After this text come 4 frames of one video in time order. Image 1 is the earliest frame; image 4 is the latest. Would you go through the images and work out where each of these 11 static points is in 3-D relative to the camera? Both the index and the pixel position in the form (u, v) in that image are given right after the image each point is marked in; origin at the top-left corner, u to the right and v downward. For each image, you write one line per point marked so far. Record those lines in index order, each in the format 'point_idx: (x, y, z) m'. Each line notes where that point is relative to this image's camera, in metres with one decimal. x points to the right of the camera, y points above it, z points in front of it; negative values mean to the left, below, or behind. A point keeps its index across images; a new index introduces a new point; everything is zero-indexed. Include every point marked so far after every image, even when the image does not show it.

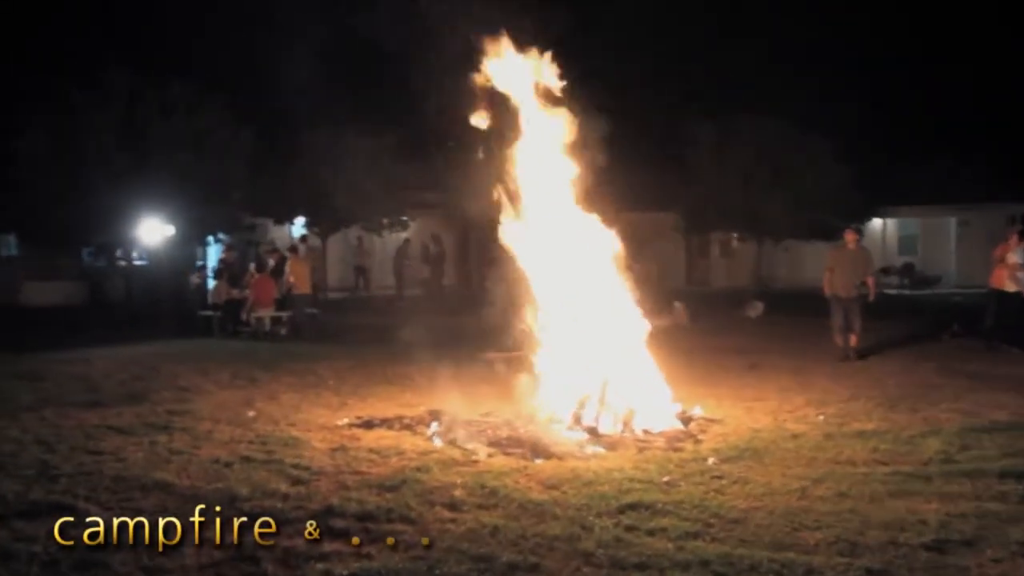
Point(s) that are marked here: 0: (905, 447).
0: (+2.8, -1.2, +8.6) m
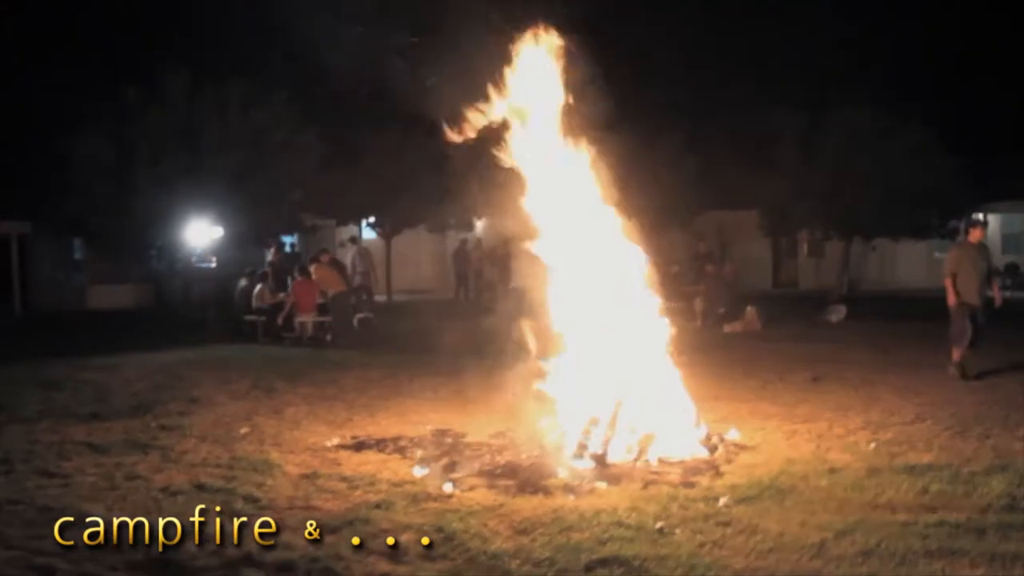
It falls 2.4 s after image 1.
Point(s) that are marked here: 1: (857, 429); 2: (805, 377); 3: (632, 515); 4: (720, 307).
0: (+2.6, -1.2, +6.9) m
1: (+2.6, -1.1, +9.1) m
2: (+3.0, -0.9, +12.4) m
3: (+0.7, -1.3, +6.9) m
4: (+3.2, -0.3, +18.3) m
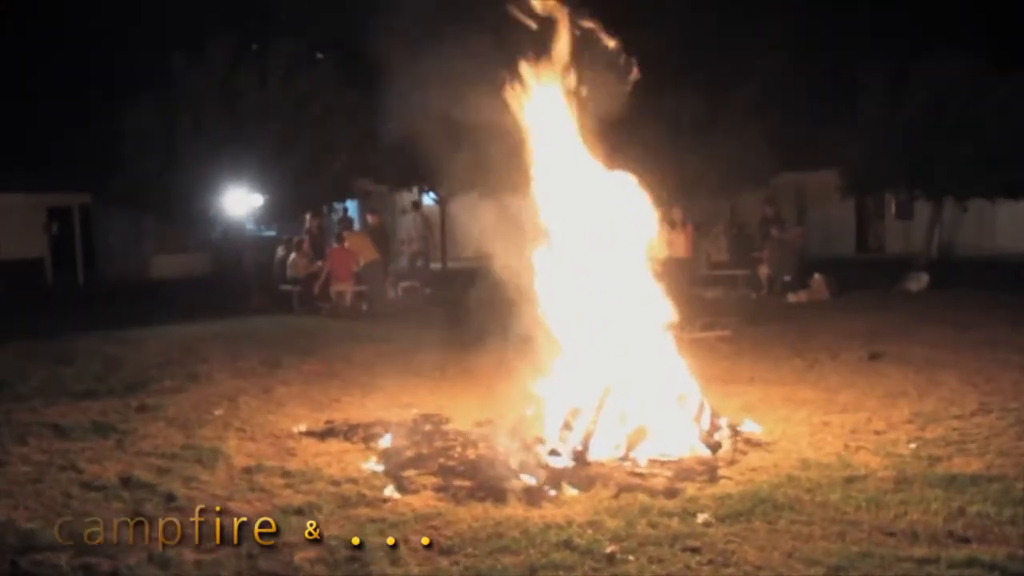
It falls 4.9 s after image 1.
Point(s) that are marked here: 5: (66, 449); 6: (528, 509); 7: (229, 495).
0: (+2.3, -1.0, +5.4) m
1: (+2.5, -0.9, +7.6) m
2: (+3.2, -0.6, +10.8) m
3: (+0.4, -1.2, +5.6) m
4: (+3.8, +0.2, +16.6) m
5: (-3.3, -1.2, +8.8) m
6: (+0.1, -1.1, +6.1) m
7: (-1.7, -1.2, +7.0) m
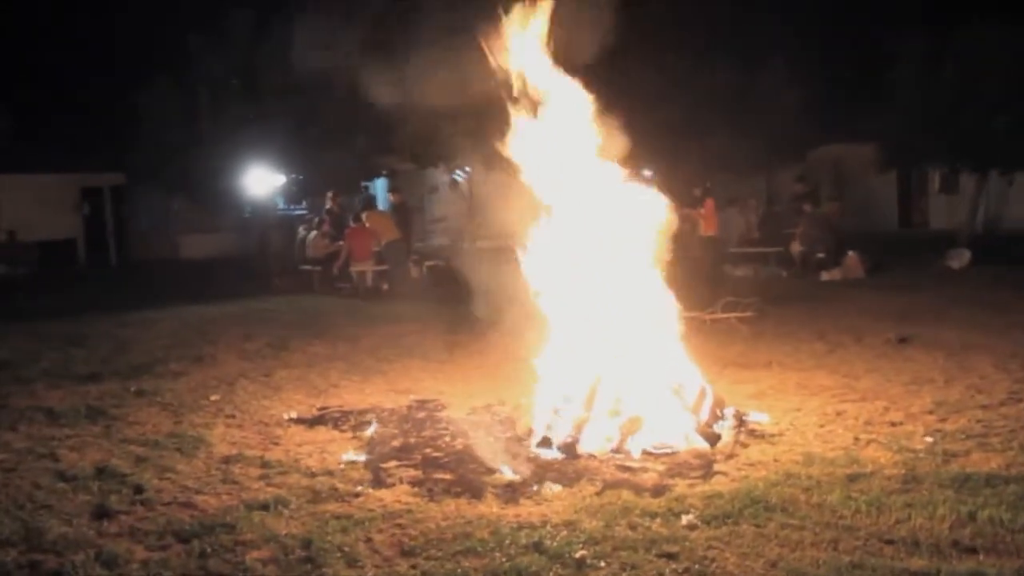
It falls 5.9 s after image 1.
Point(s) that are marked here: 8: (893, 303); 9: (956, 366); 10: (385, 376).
0: (+2.1, -0.9, +4.9) m
1: (+2.4, -0.8, +7.0) m
2: (+3.2, -0.5, +10.2) m
3: (+0.2, -1.1, +5.2) m
4: (+4.1, +0.4, +16.0) m
5: (-3.3, -1.1, +8.6) m
6: (0.0, -1.1, +5.7) m
7: (-1.8, -1.1, +6.7) m
8: (+4.1, -0.2, +12.8) m
9: (+3.3, -0.6, +8.8) m
10: (-1.1, -0.8, +10.1) m
